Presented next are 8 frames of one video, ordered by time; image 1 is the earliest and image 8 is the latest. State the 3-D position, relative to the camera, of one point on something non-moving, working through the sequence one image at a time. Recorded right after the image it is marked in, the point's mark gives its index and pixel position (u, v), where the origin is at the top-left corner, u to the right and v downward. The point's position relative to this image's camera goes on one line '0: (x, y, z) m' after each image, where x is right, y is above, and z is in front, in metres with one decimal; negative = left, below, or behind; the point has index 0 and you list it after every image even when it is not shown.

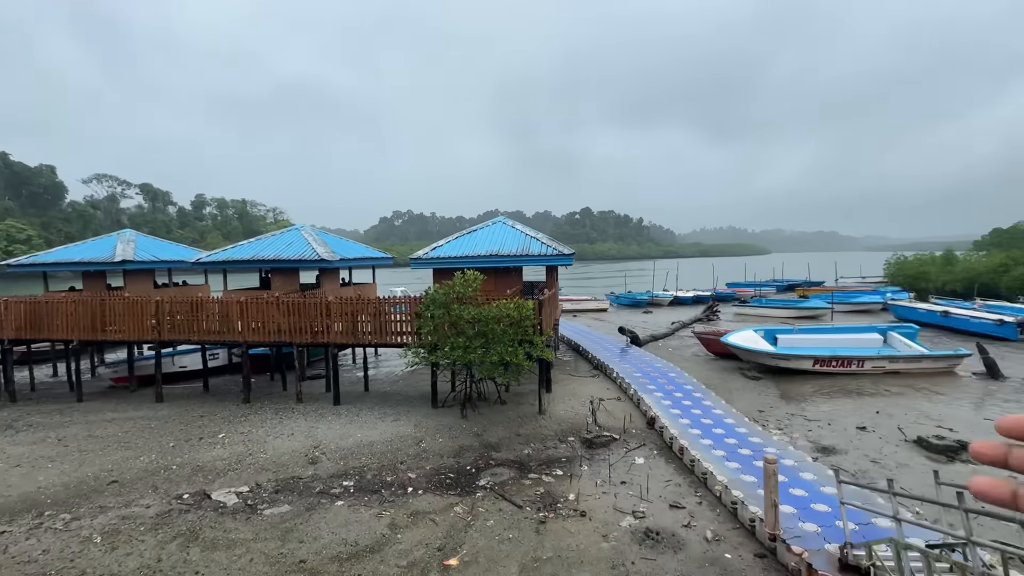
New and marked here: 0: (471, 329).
0: (-1.0, -1.0, +11.3) m
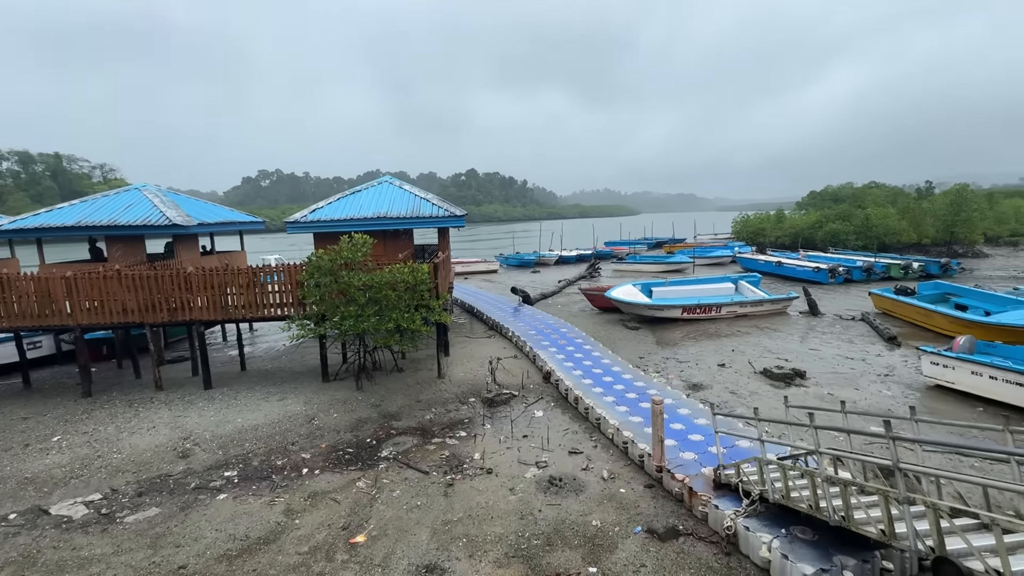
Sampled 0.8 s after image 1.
0: (-3.4, -0.2, +10.6) m
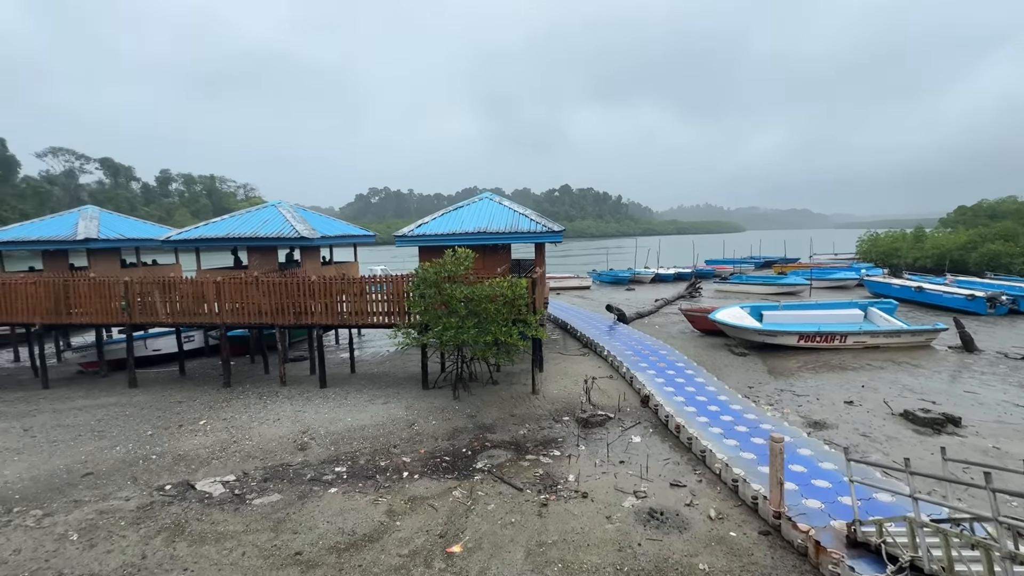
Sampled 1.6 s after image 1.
0: (-1.1, -0.5, +10.9) m
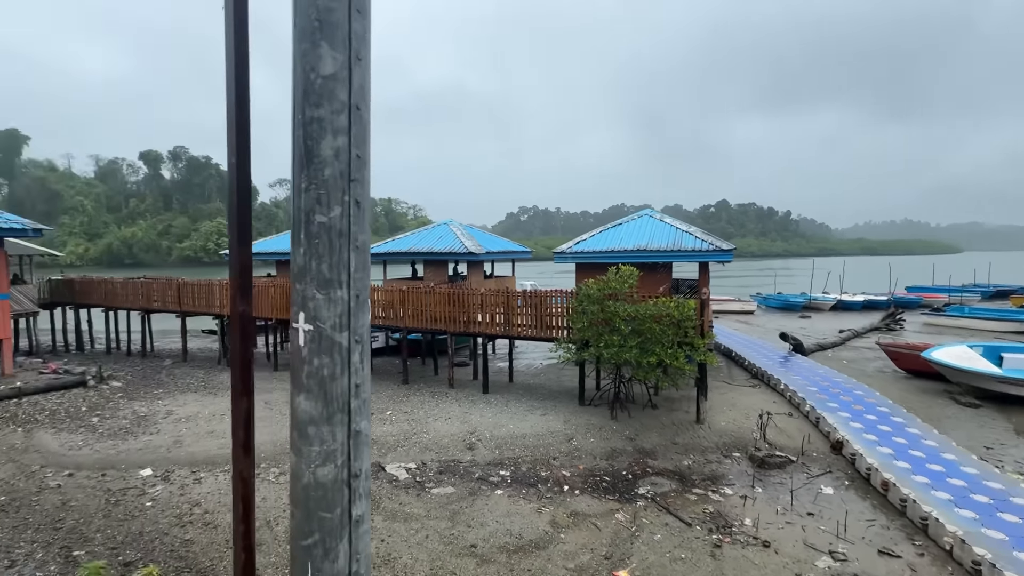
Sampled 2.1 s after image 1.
0: (+2.6, -0.9, +10.8) m
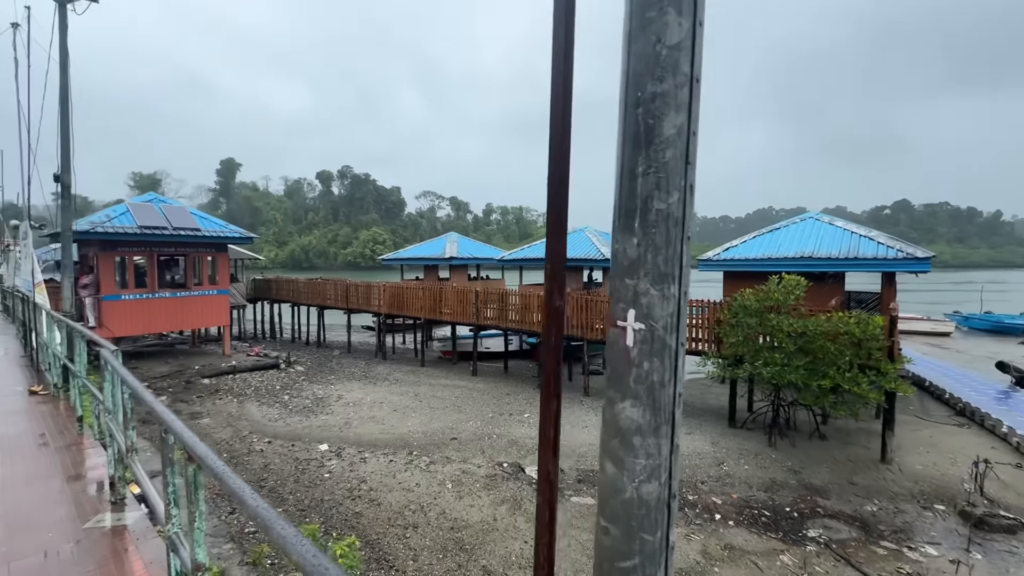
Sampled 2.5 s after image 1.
0: (+5.7, -1.1, +9.5) m
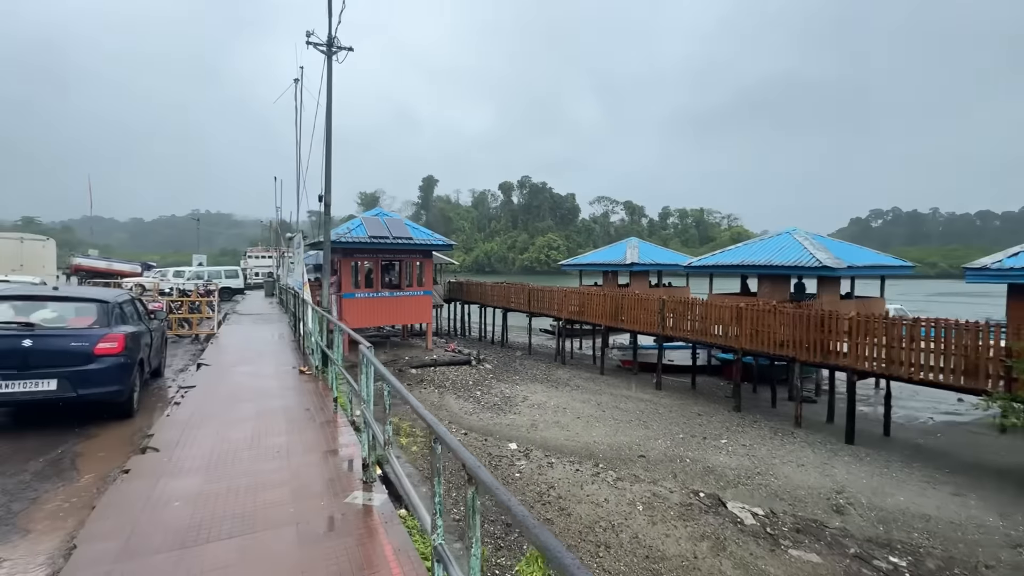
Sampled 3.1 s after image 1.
0: (+9.0, -1.5, +6.5) m
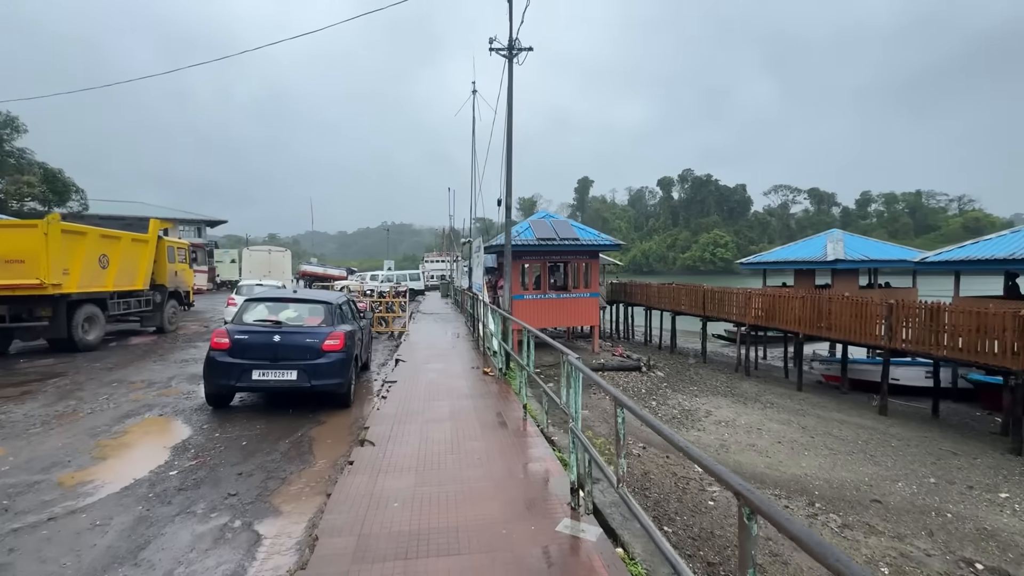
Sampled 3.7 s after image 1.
0: (+11.0, -1.5, +2.7) m
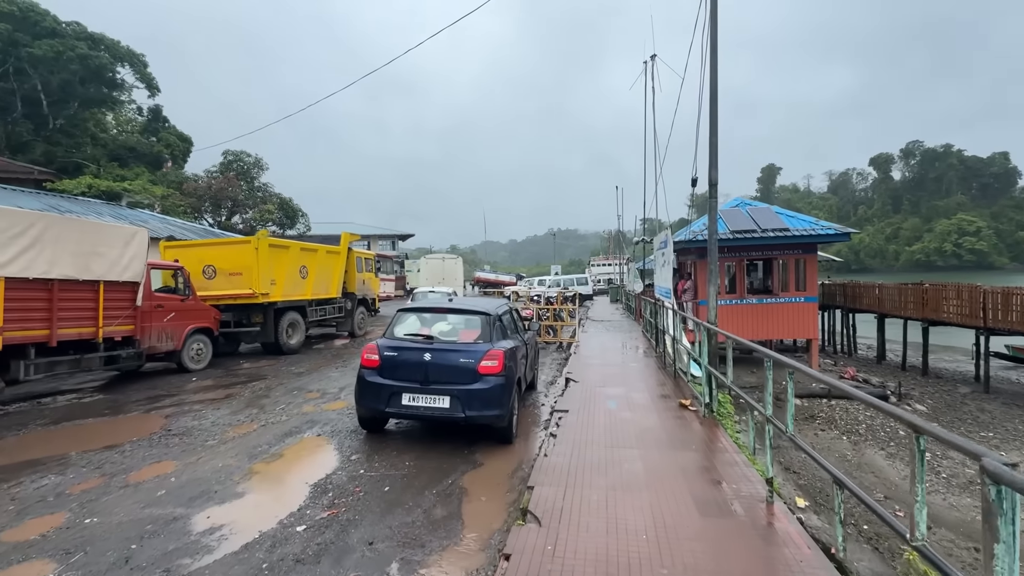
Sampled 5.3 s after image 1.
0: (+11.1, -1.4, -2.9) m
